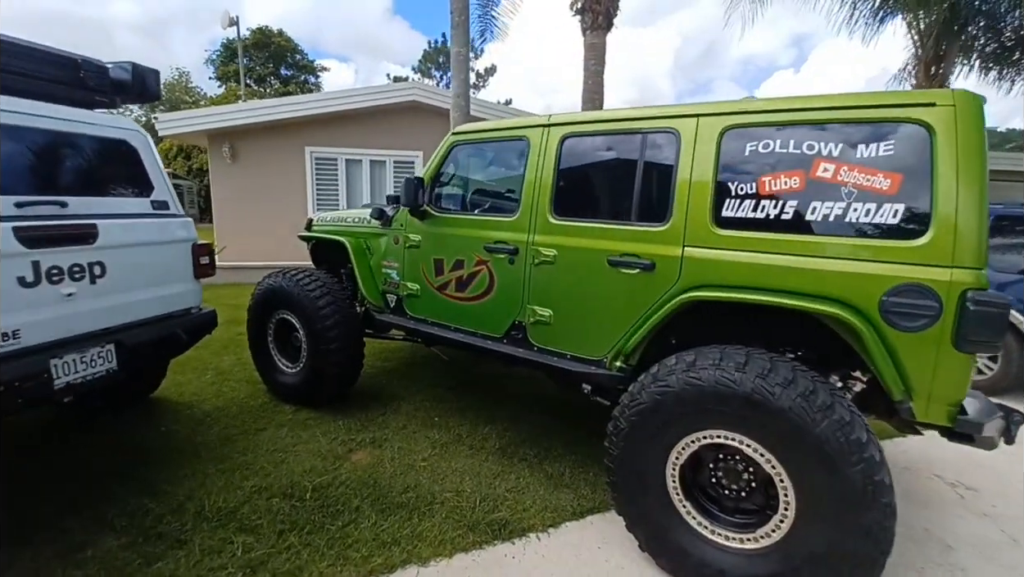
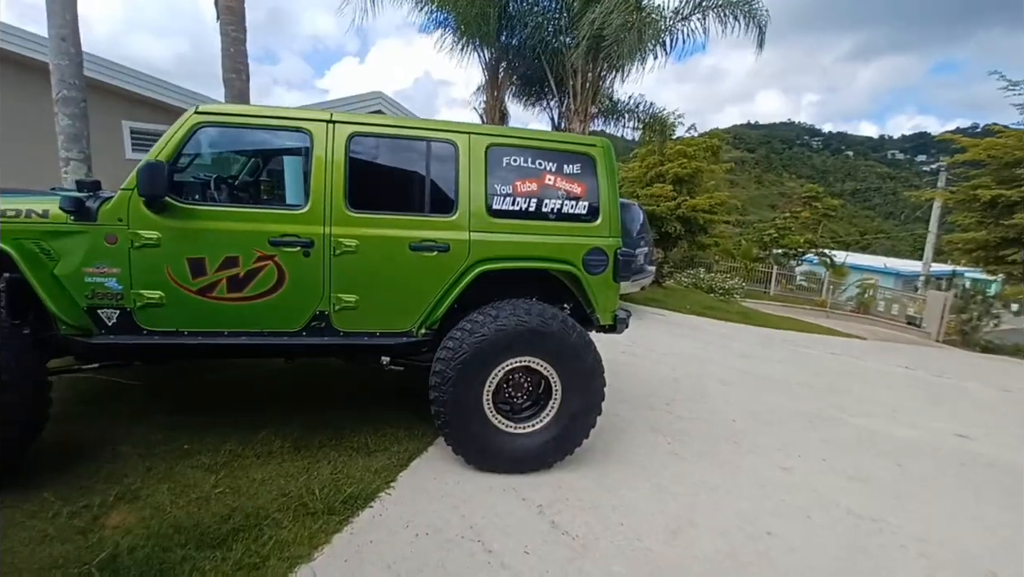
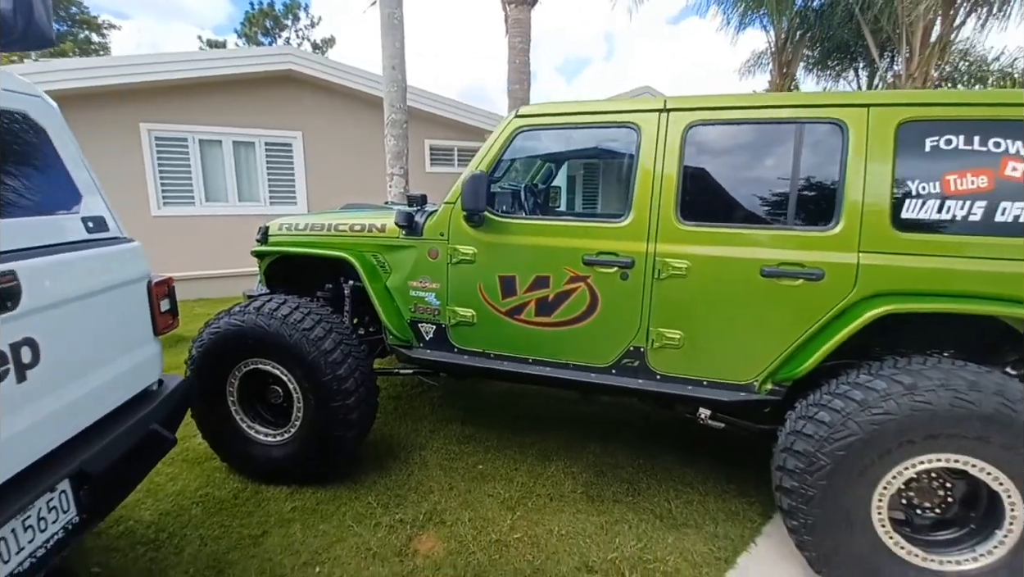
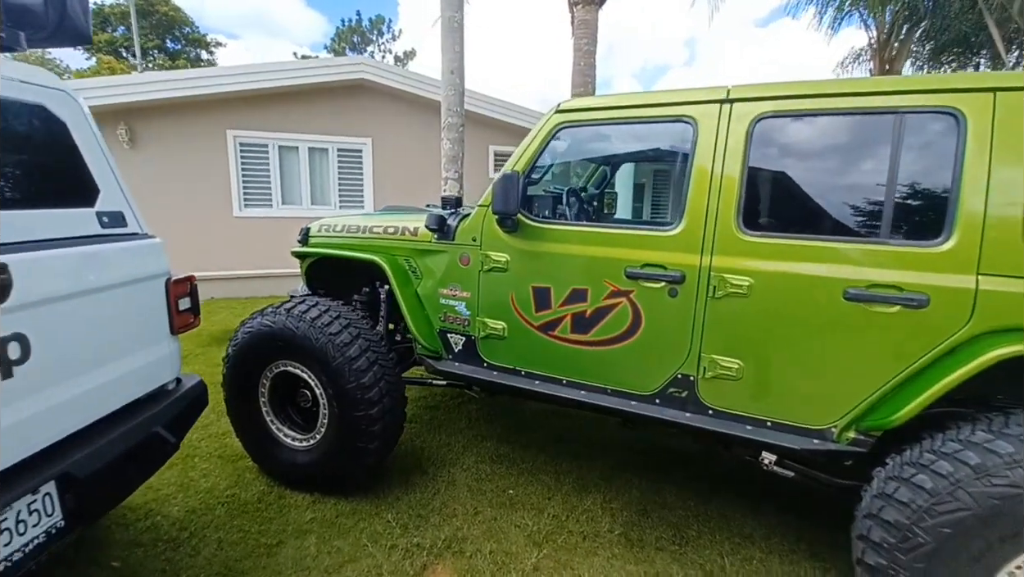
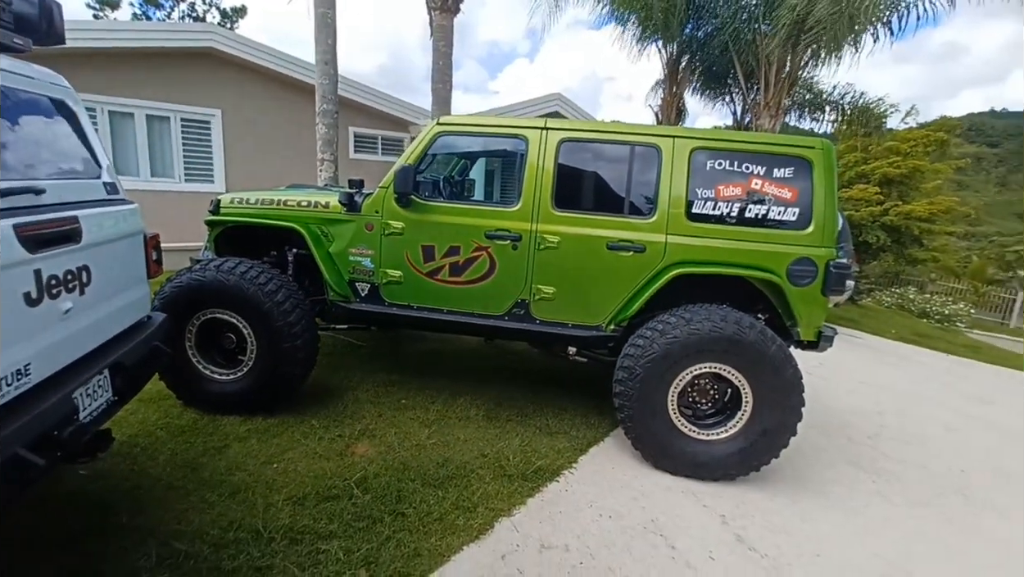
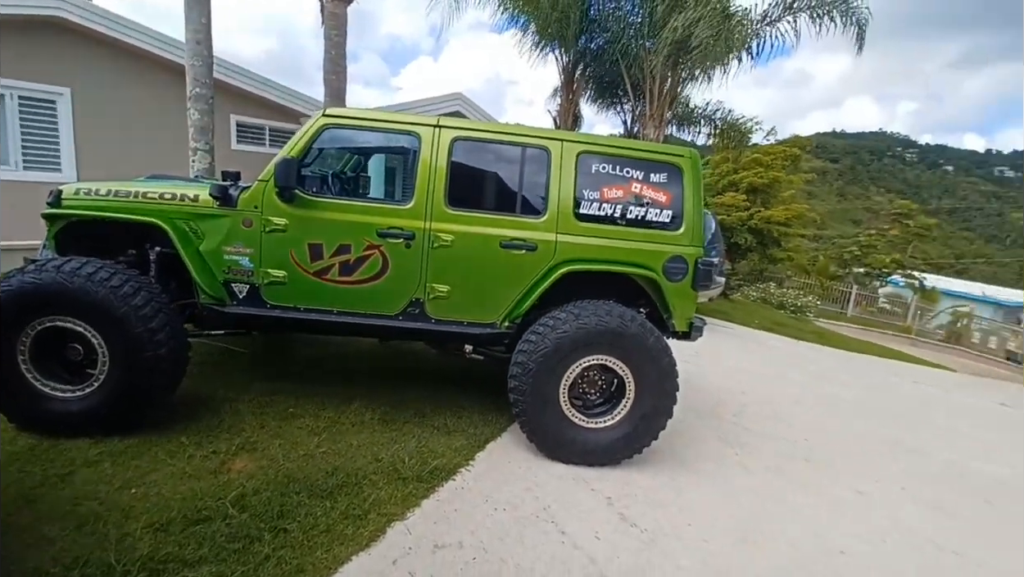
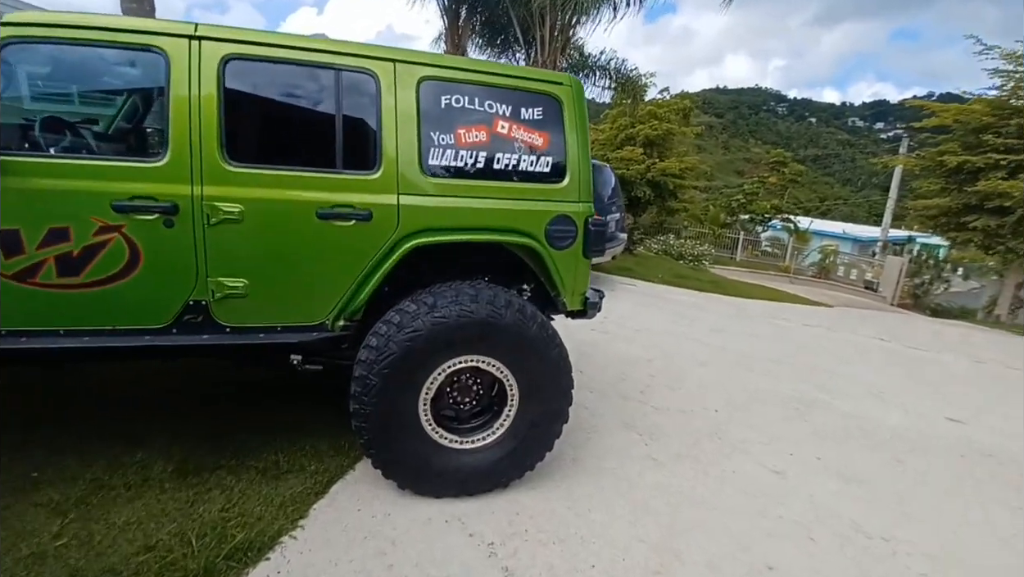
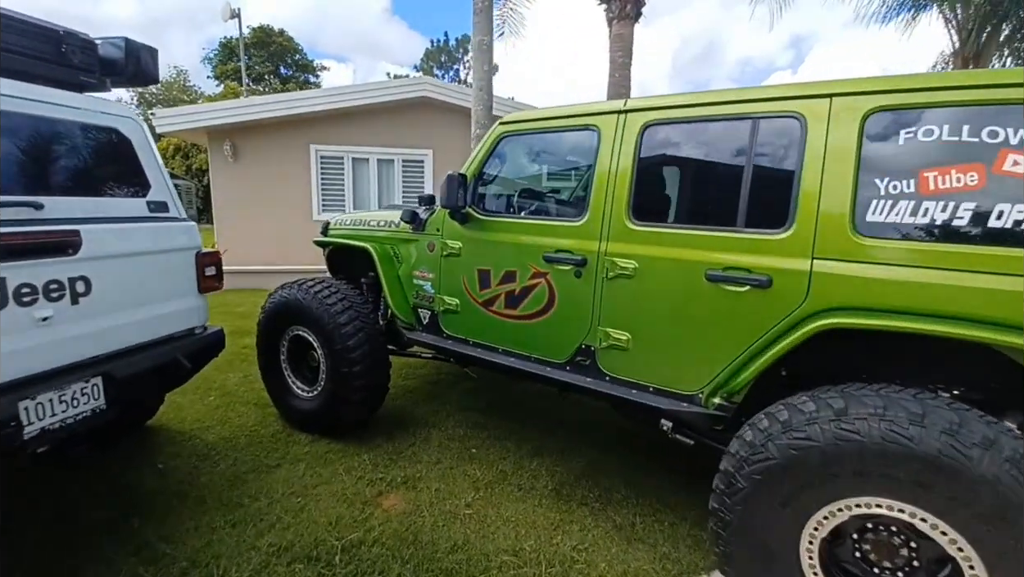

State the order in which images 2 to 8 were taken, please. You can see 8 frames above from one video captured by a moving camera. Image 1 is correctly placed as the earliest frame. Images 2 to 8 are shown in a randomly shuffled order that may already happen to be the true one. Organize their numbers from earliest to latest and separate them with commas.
8, 4, 3, 5, 6, 2, 7
